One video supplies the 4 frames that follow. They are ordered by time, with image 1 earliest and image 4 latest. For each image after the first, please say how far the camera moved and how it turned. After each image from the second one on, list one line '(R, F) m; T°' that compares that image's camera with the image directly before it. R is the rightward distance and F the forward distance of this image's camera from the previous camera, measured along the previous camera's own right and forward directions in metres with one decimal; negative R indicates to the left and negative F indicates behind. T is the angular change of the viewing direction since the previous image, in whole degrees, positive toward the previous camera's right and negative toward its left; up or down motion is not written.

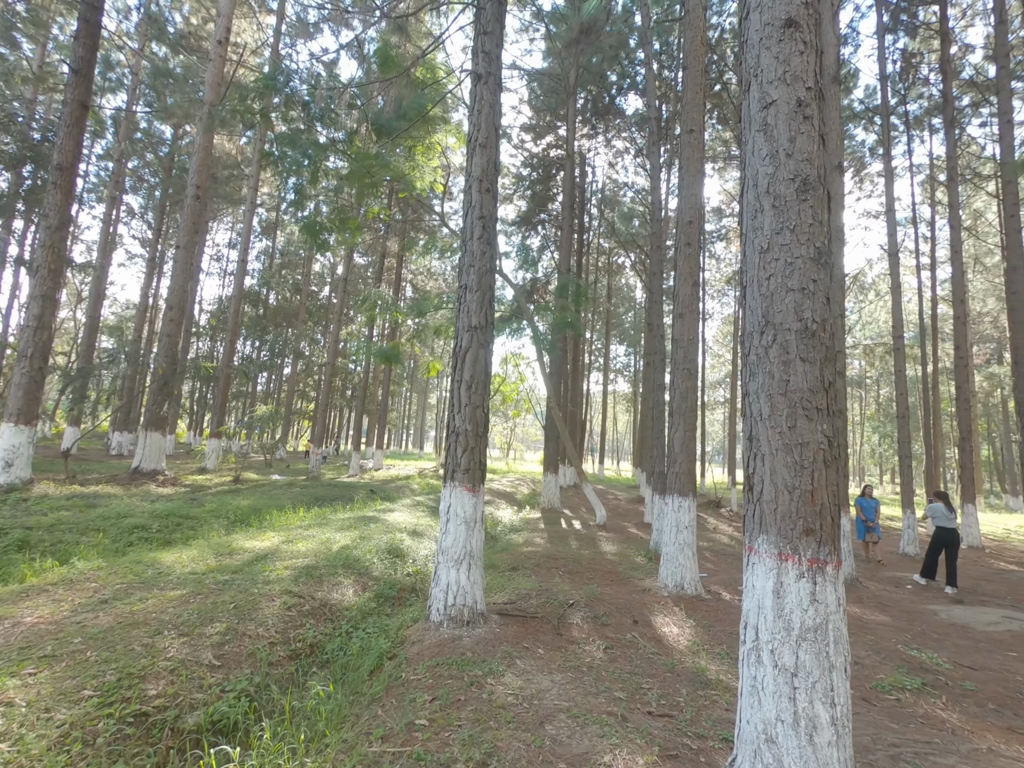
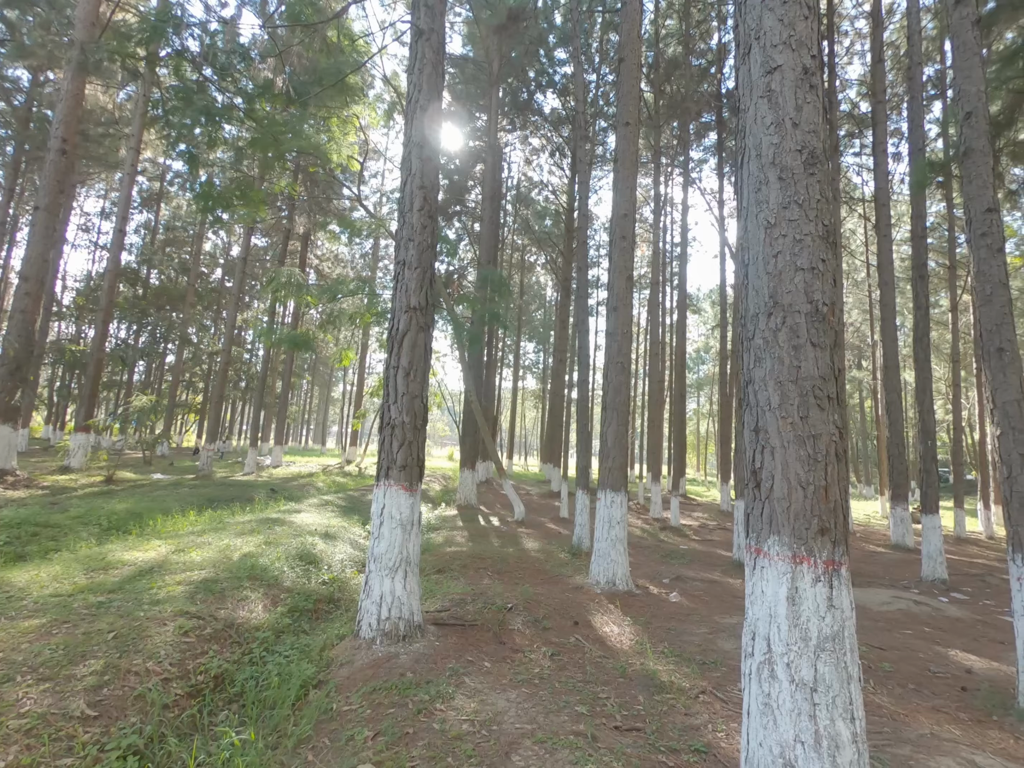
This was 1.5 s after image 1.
(-0.3, +0.4) m; +10°
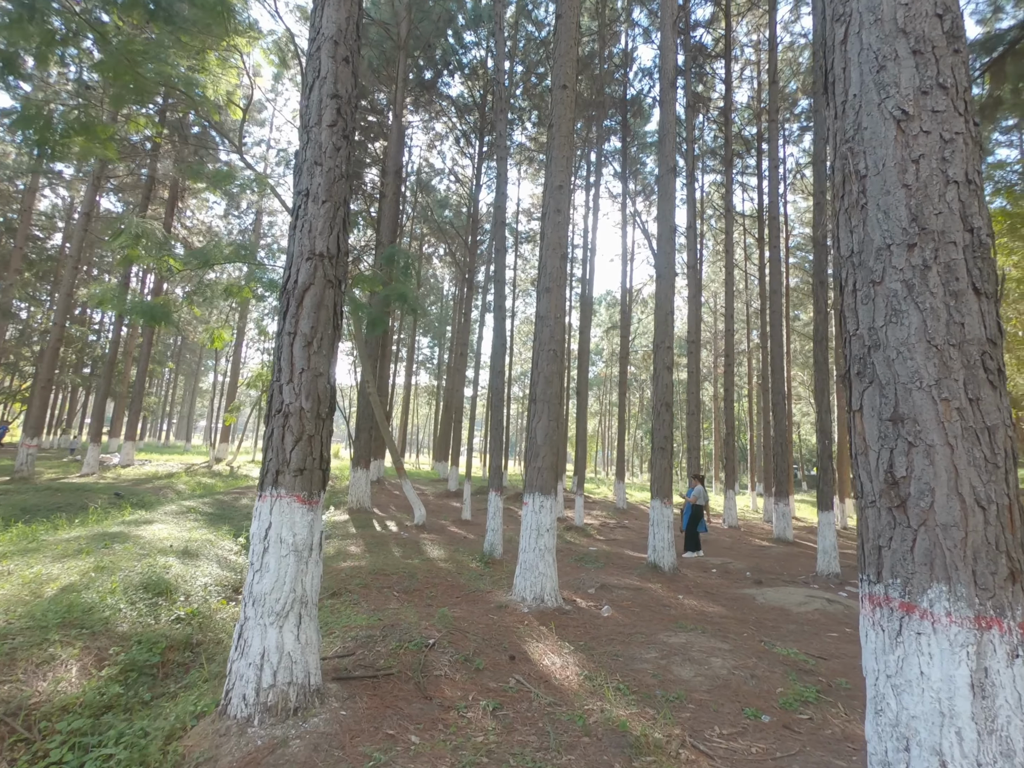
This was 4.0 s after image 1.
(-0.3, +0.9) m; +12°
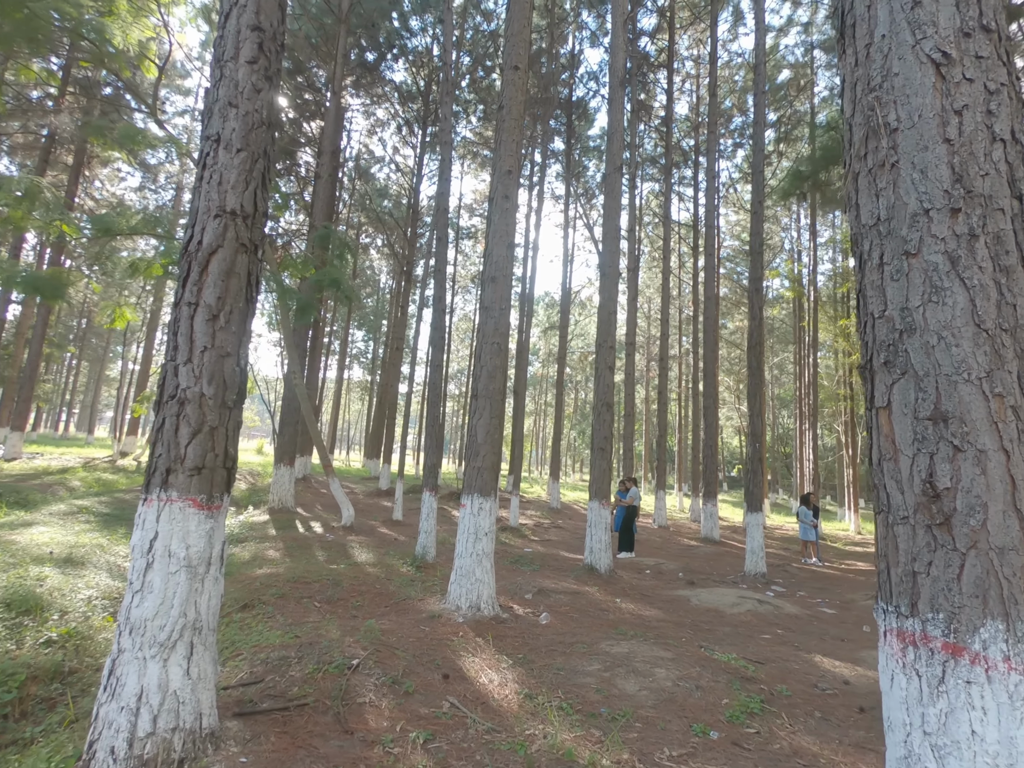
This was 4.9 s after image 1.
(0.0, +0.4) m; +7°
